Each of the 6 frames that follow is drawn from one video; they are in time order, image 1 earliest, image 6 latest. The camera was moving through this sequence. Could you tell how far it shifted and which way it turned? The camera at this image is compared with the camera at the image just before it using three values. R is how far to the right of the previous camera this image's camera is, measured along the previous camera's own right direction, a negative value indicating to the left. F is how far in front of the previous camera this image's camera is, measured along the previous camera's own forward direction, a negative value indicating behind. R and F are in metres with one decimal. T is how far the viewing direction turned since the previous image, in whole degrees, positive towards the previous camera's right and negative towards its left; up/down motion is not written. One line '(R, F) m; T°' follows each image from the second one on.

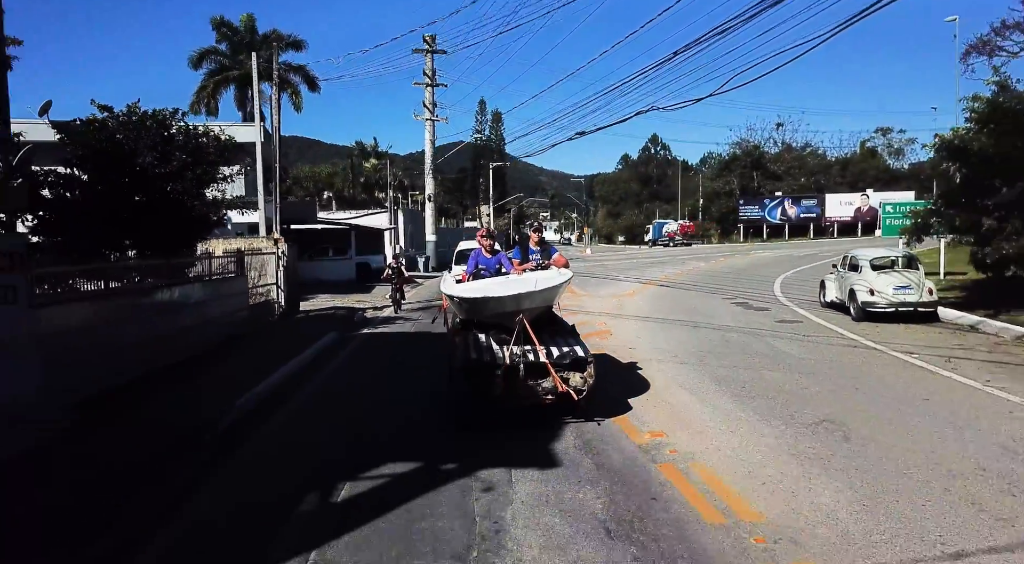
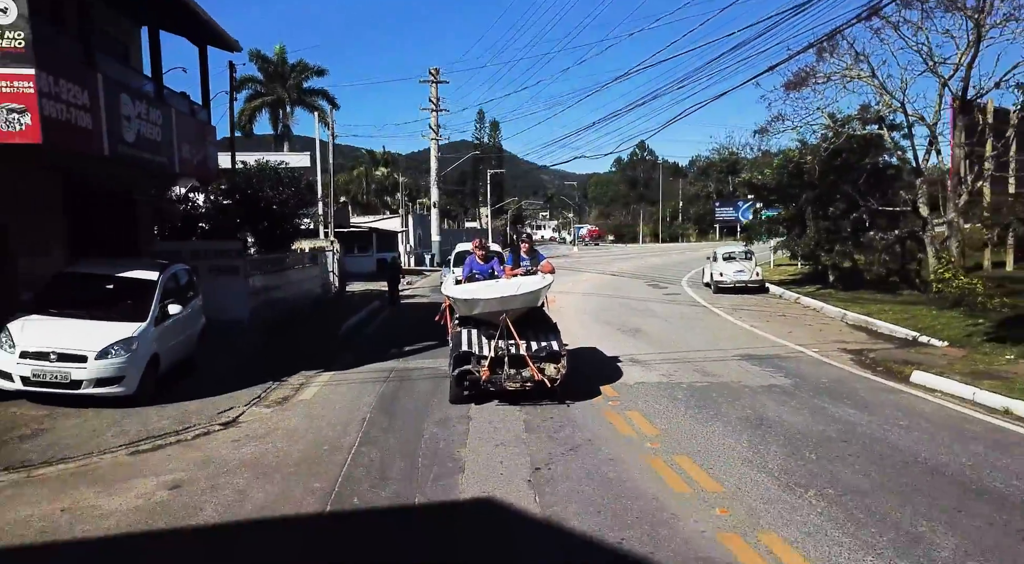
(+0.8, -7.5) m; 0°
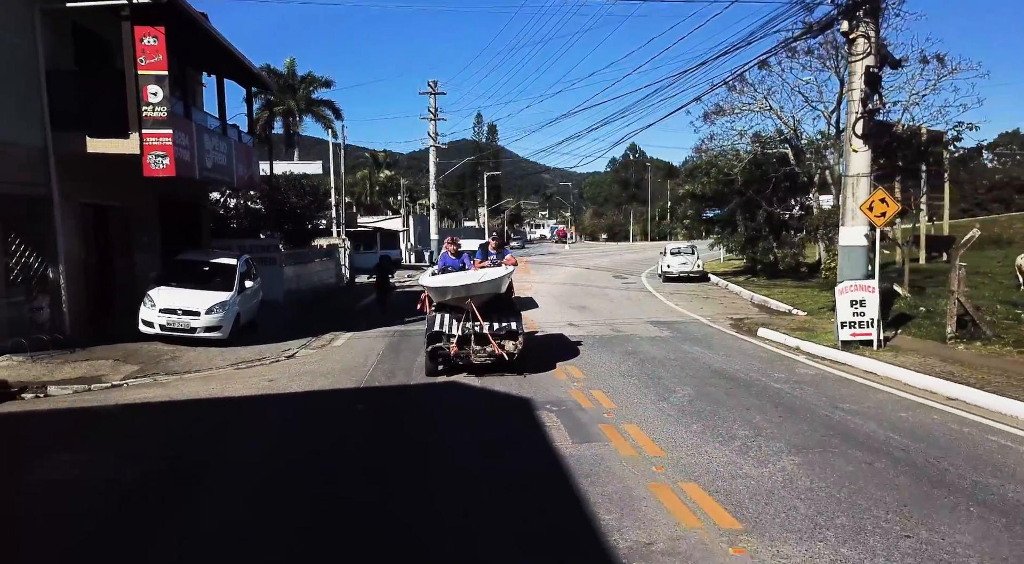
(+0.7, -4.1) m; 0°
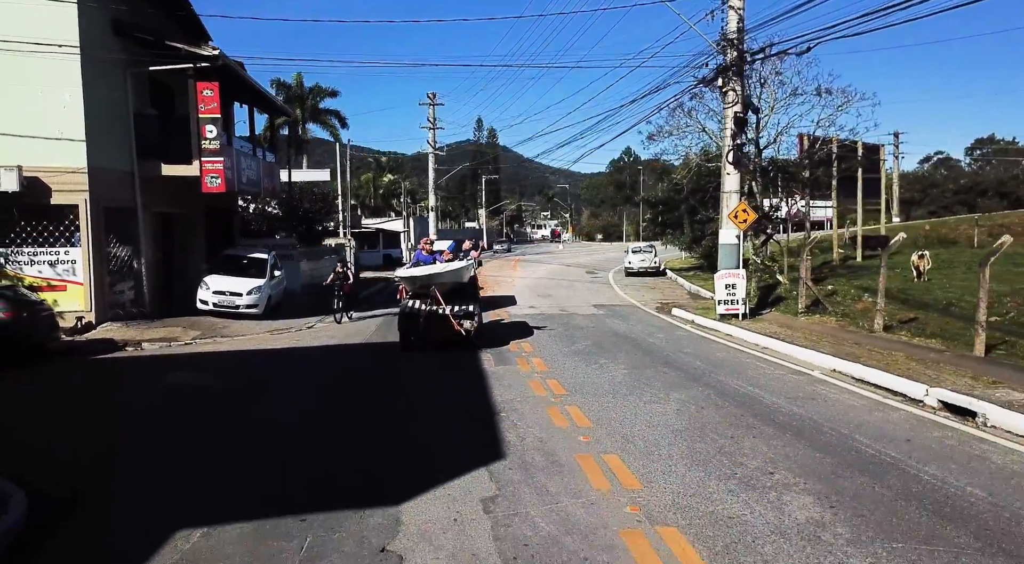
(+1.0, -3.8) m; 0°
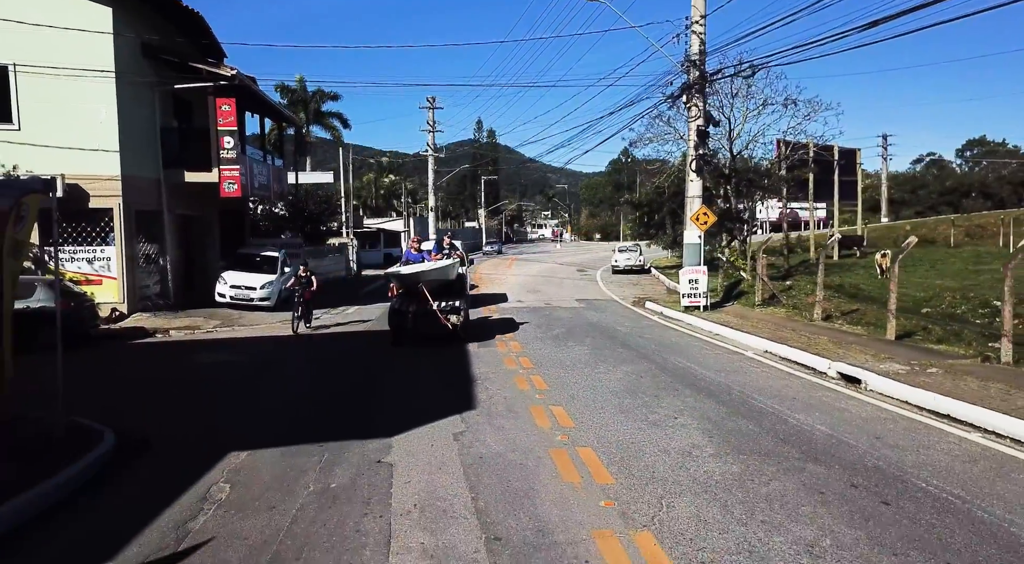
(+0.4, -1.7) m; 0°
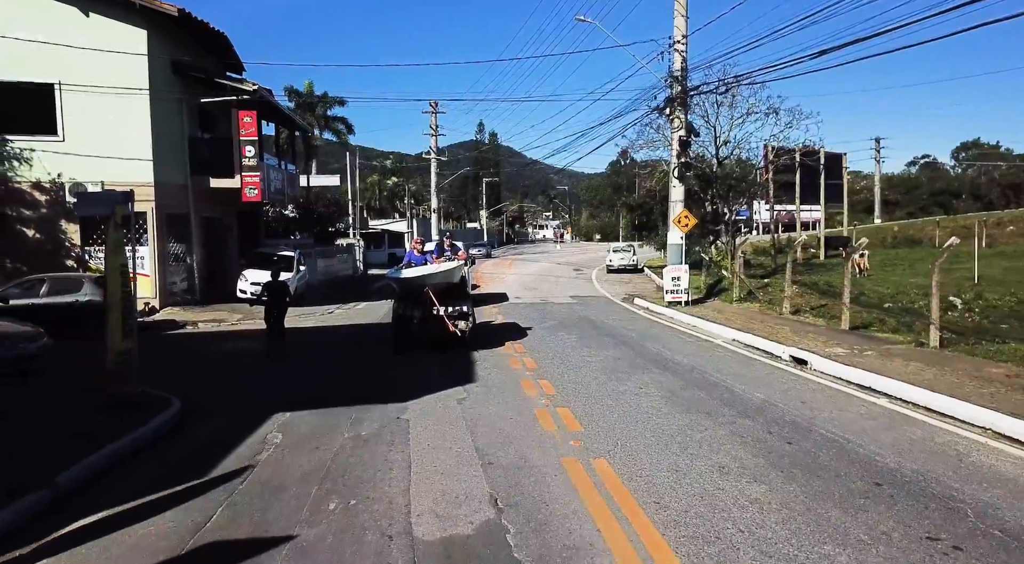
(+0.1, -1.5) m; 0°
